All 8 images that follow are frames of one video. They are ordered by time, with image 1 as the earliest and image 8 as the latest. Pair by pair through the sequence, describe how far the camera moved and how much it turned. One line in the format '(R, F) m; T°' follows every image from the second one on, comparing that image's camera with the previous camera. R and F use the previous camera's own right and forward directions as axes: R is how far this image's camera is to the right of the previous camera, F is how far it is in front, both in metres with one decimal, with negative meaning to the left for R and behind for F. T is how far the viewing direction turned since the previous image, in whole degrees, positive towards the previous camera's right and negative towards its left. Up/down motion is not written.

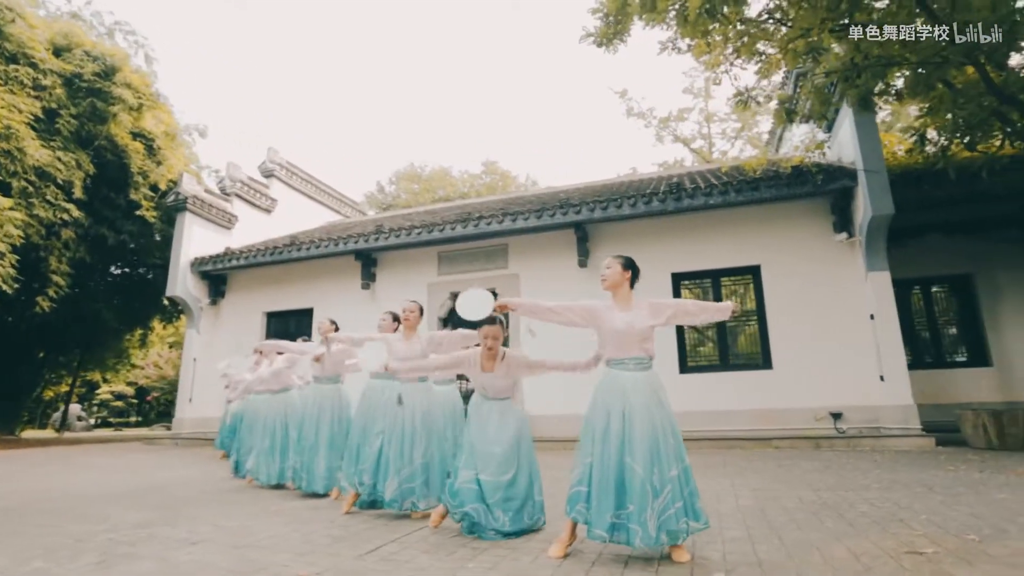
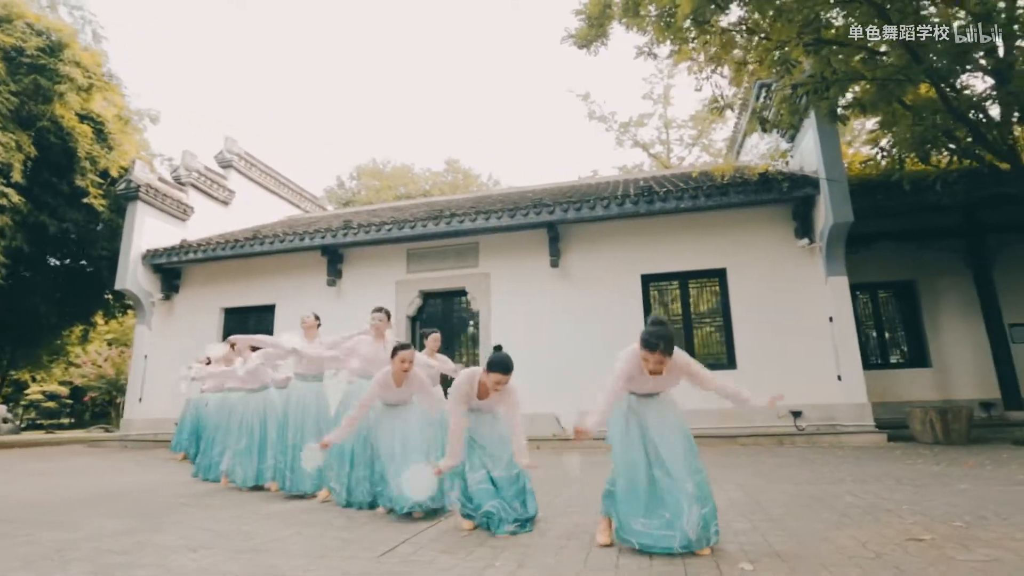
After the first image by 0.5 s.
(-0.3, 0.0) m; +5°
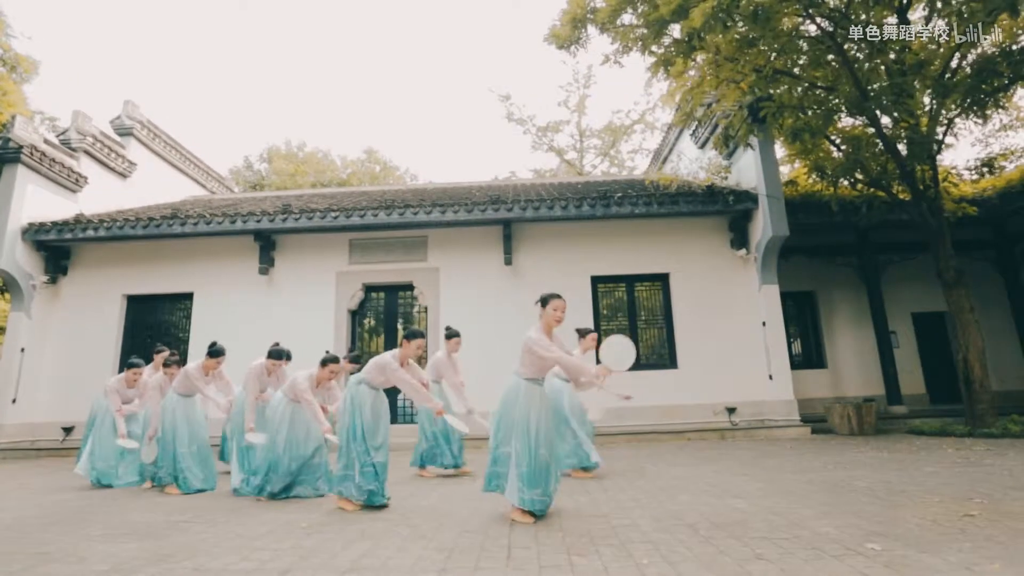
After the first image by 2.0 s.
(-1.1, +0.2) m; +12°
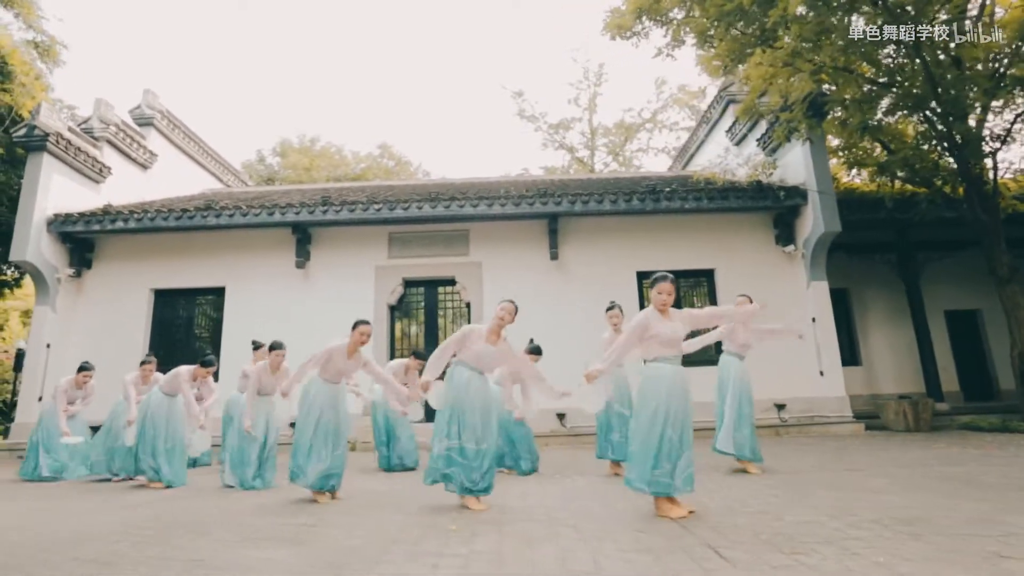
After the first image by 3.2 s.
(-0.9, +0.2) m; +2°
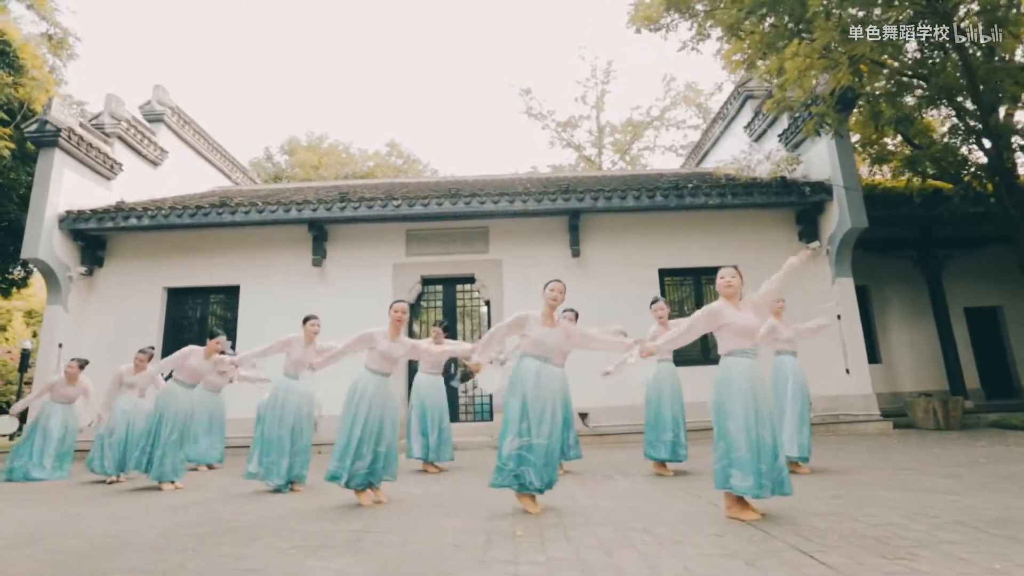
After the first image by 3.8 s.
(-0.3, +0.1) m; 0°
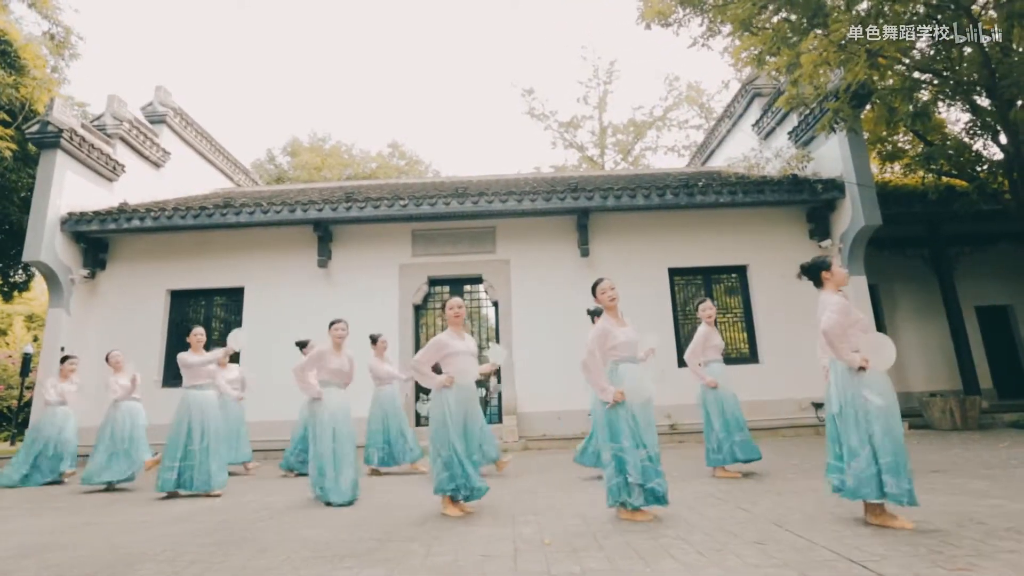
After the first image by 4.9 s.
(-0.1, +0.1) m; 0°
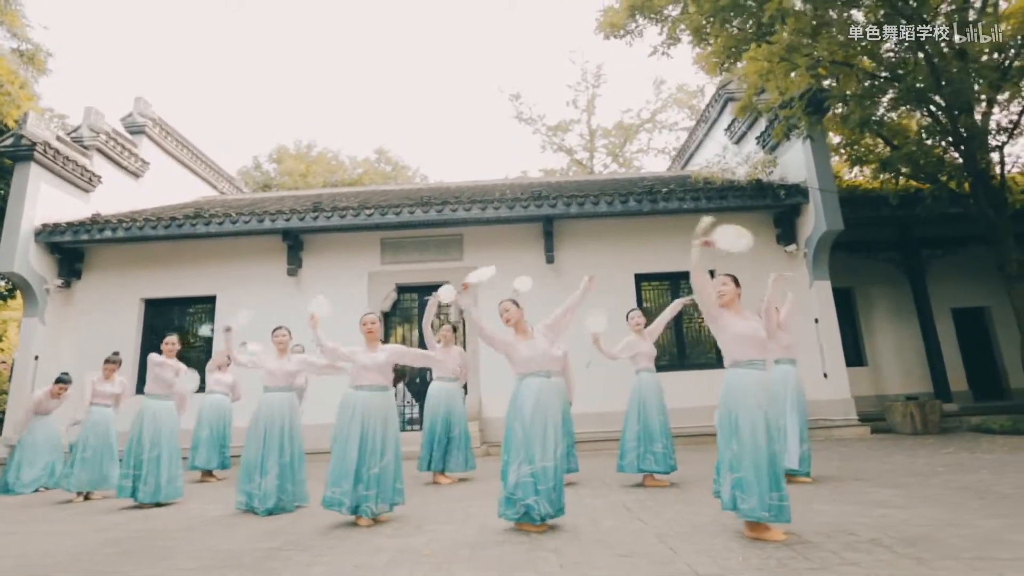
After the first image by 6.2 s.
(+0.6, -0.1) m; -1°
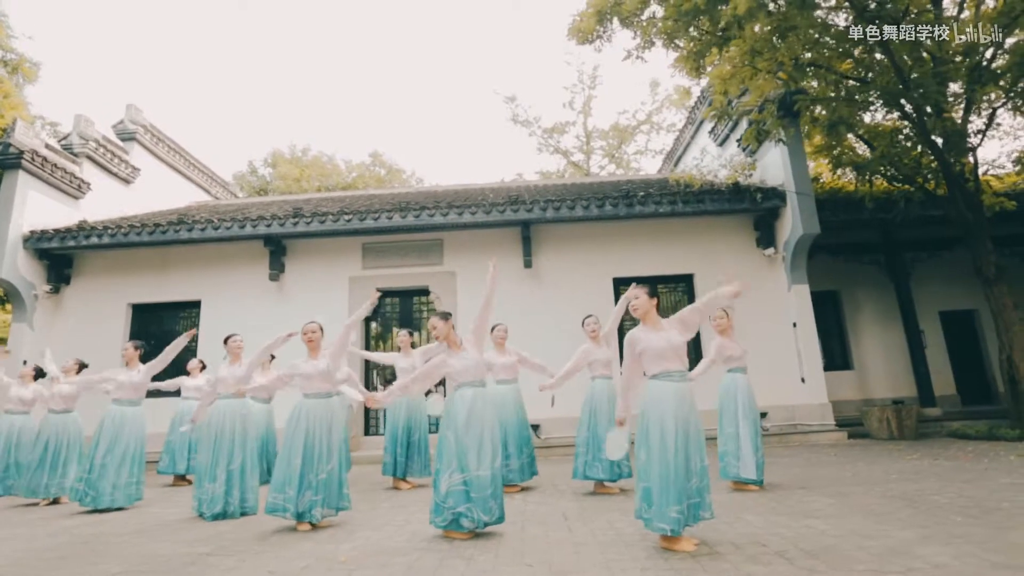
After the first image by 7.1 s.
(+0.5, 0.0) m; -1°
